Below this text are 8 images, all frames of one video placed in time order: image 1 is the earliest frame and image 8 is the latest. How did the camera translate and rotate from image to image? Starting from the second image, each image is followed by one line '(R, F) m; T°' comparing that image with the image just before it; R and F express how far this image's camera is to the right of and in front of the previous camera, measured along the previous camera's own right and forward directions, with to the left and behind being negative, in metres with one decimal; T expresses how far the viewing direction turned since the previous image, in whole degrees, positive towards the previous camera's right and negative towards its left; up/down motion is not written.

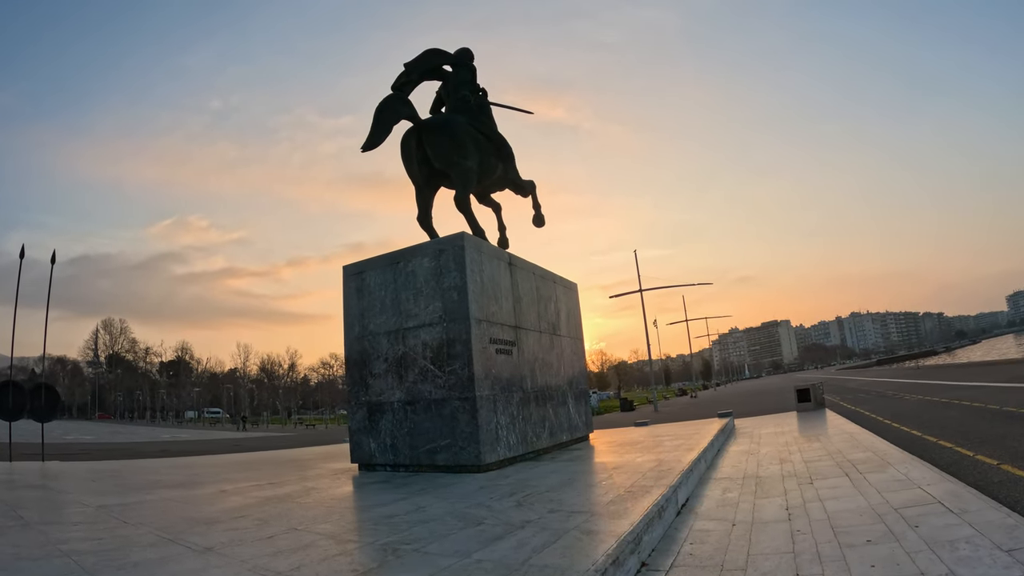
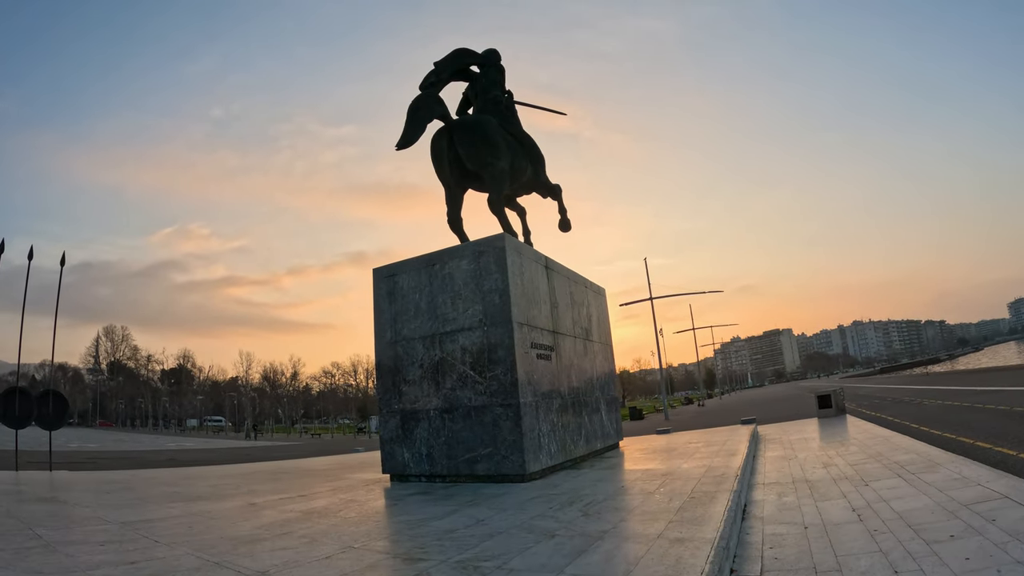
(-0.5, +0.3) m; 0°
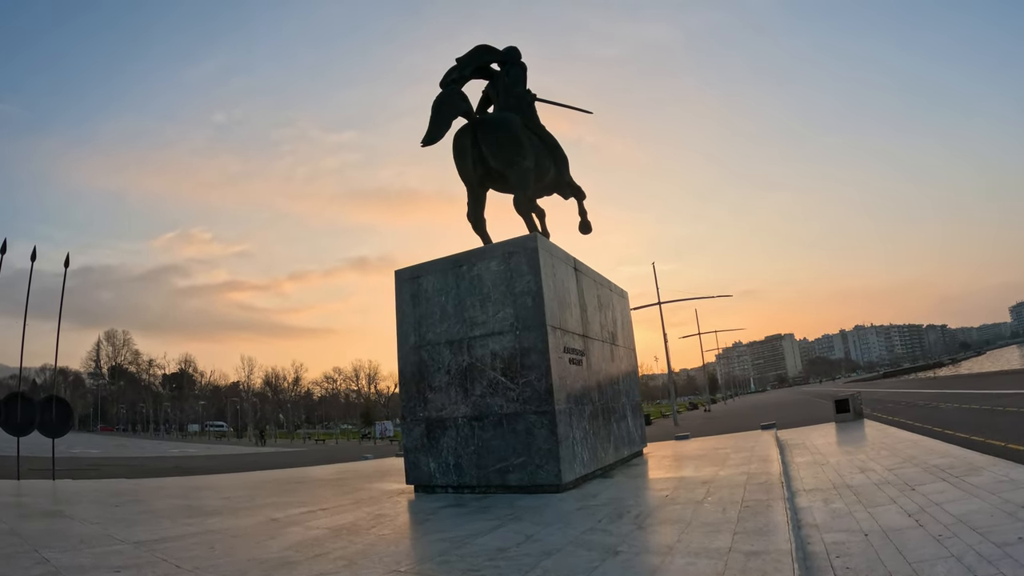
(-0.4, +0.3) m; 0°
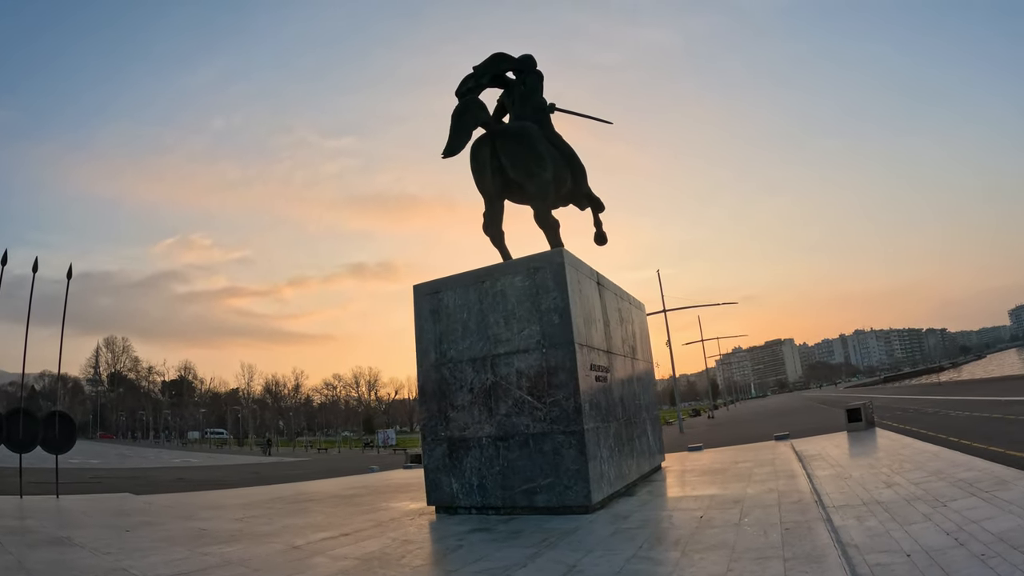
(-0.3, +0.2) m; 0°
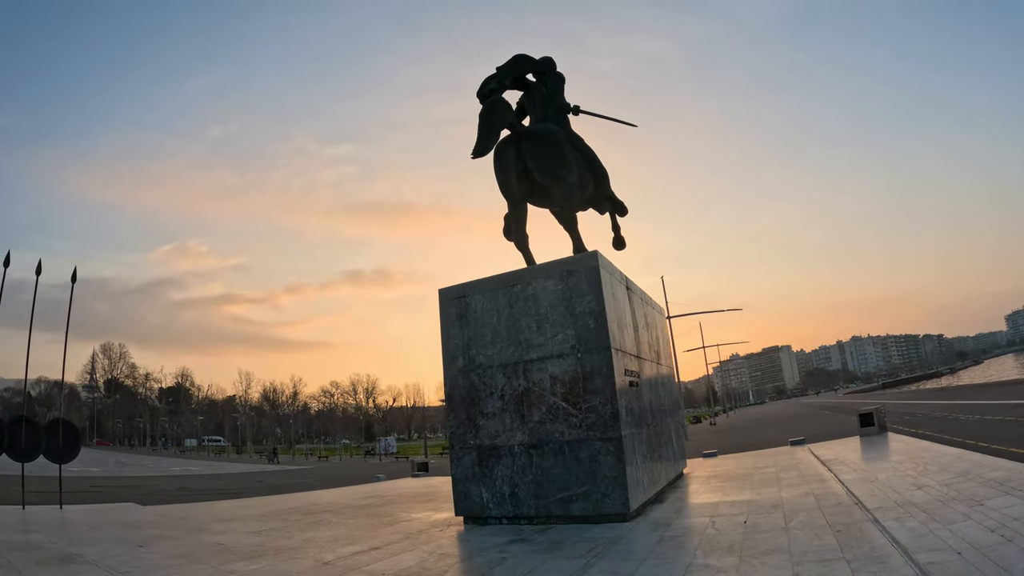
(-0.4, +0.2) m; 0°
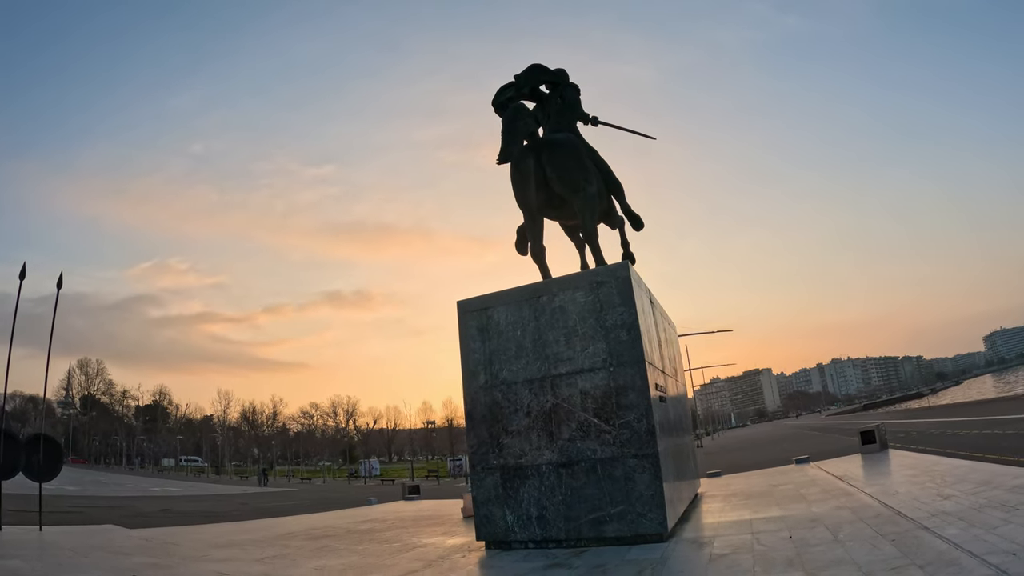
(-0.5, +0.3) m; +2°
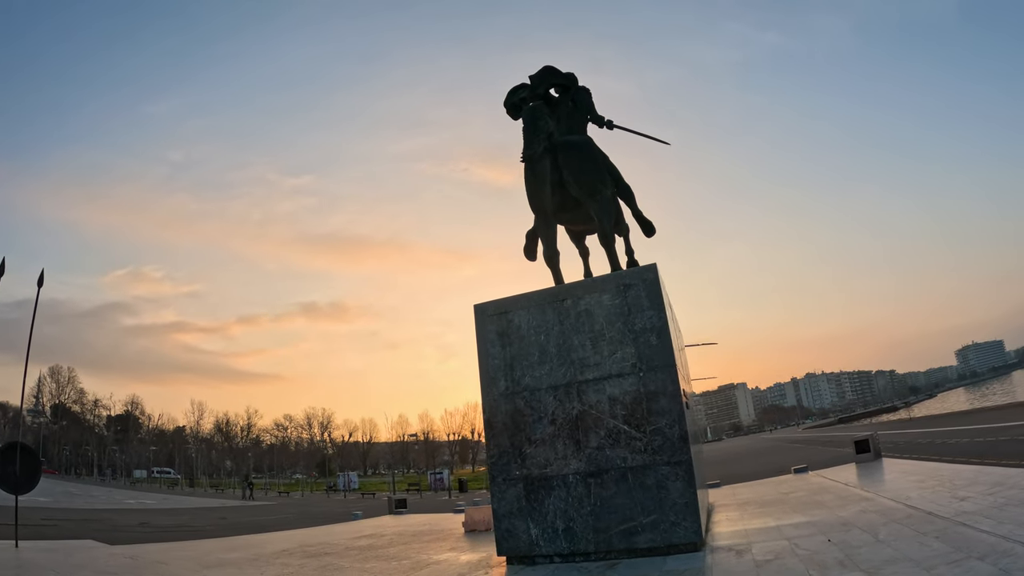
(-0.5, +0.2) m; +2°
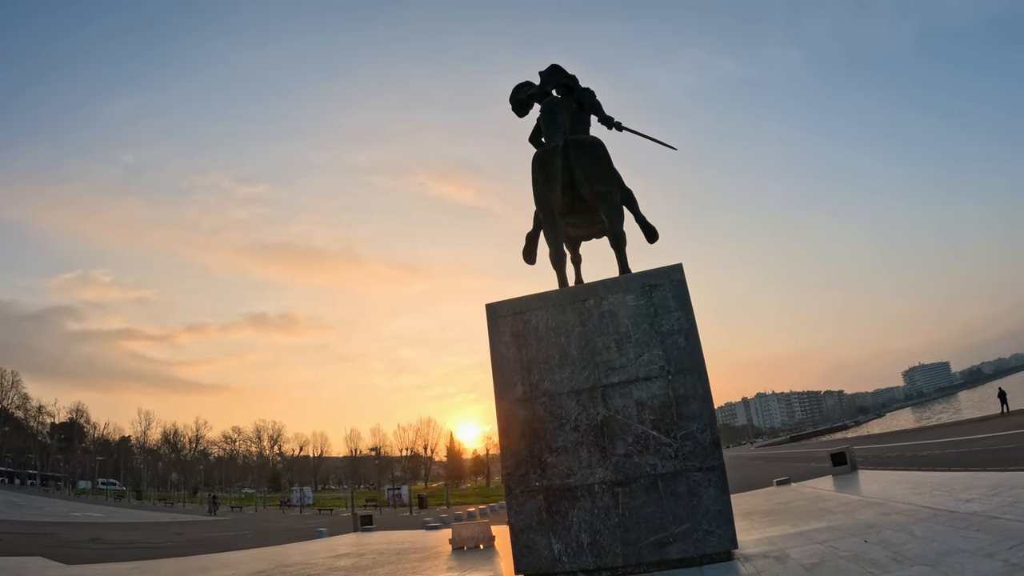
(-0.7, +0.3) m; +4°
